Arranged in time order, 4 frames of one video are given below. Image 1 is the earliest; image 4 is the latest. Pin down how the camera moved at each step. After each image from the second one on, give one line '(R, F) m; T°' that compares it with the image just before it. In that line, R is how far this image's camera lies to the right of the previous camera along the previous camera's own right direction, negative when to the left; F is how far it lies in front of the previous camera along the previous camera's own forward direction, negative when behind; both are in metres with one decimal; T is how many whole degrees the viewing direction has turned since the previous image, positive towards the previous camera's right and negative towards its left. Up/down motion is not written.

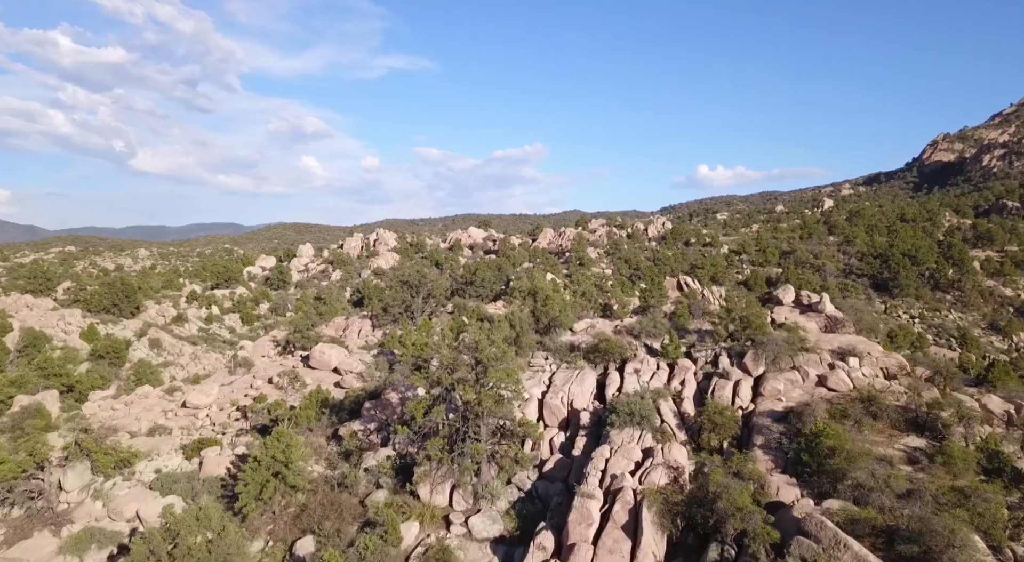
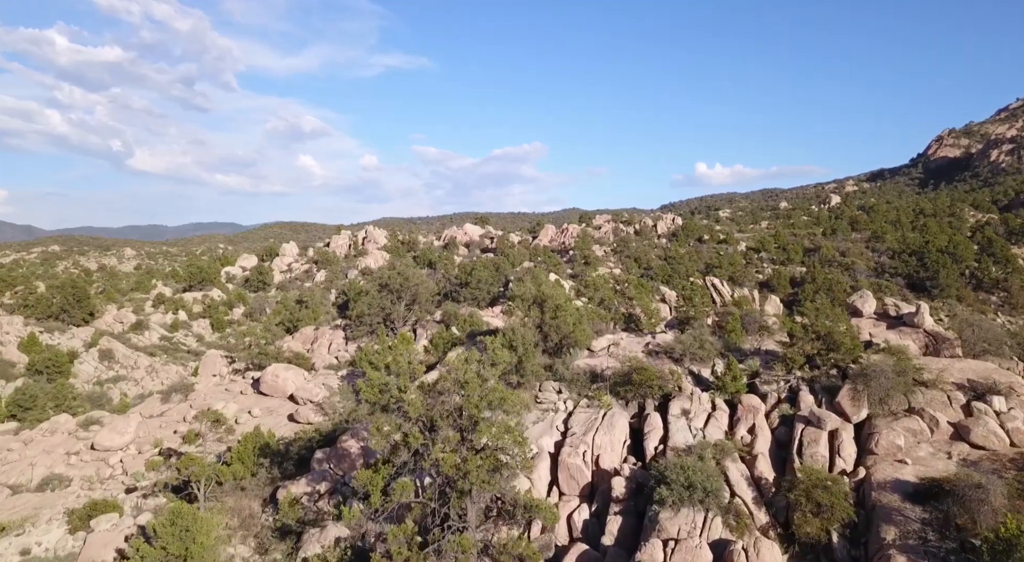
(-0.1, +9.3) m; 0°
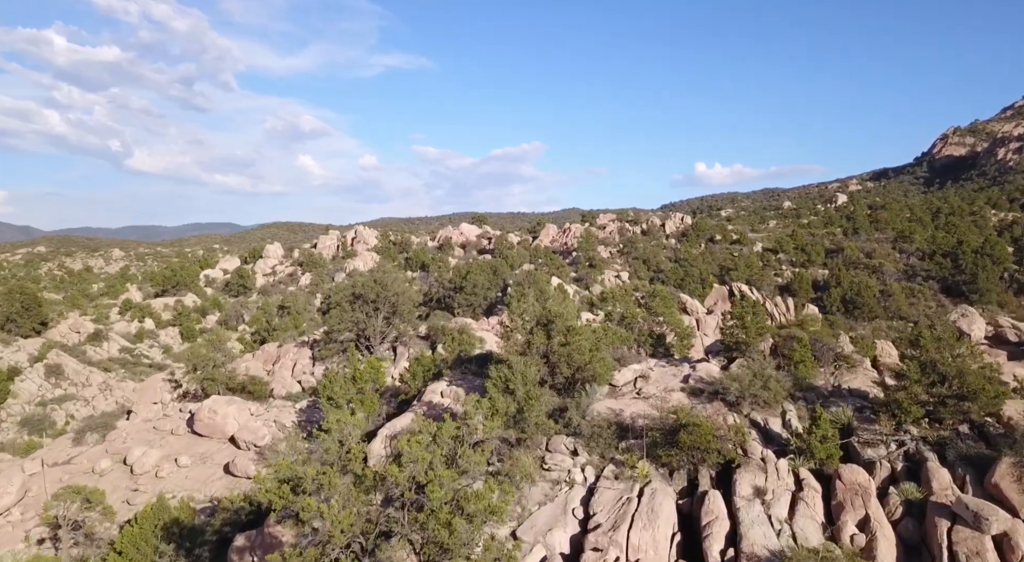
(+0.1, +7.6) m; 0°
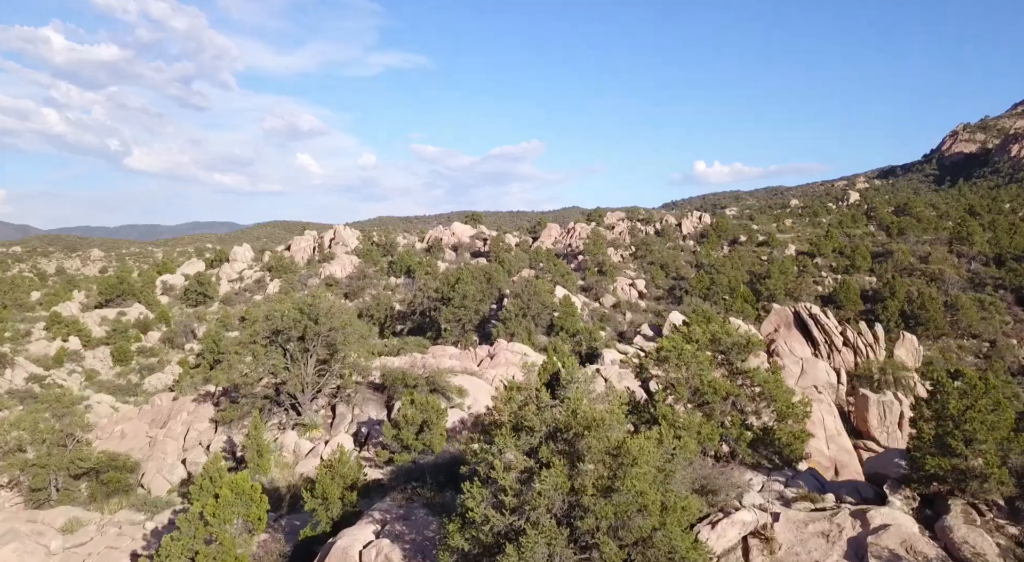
(+0.3, +12.9) m; 0°
